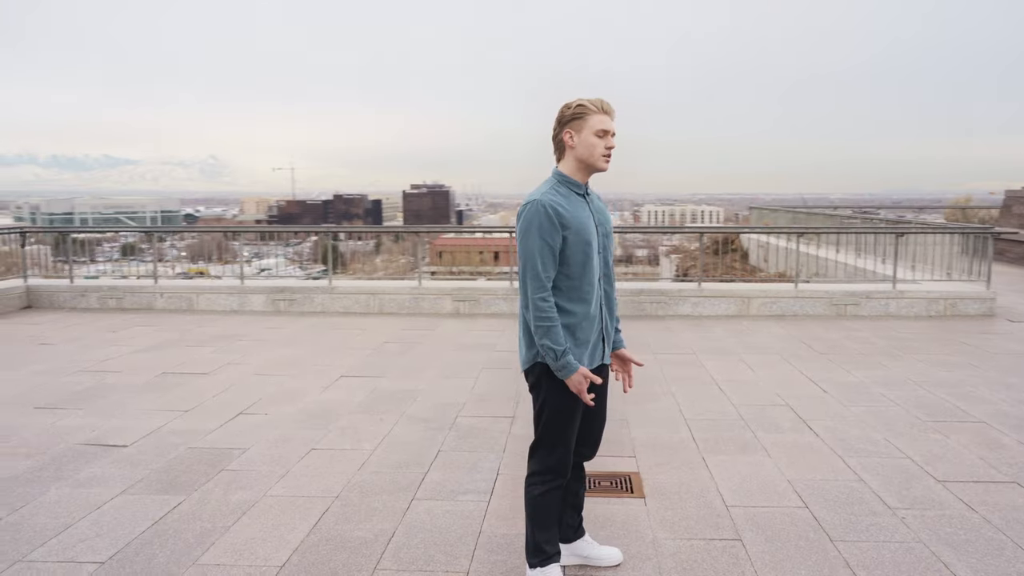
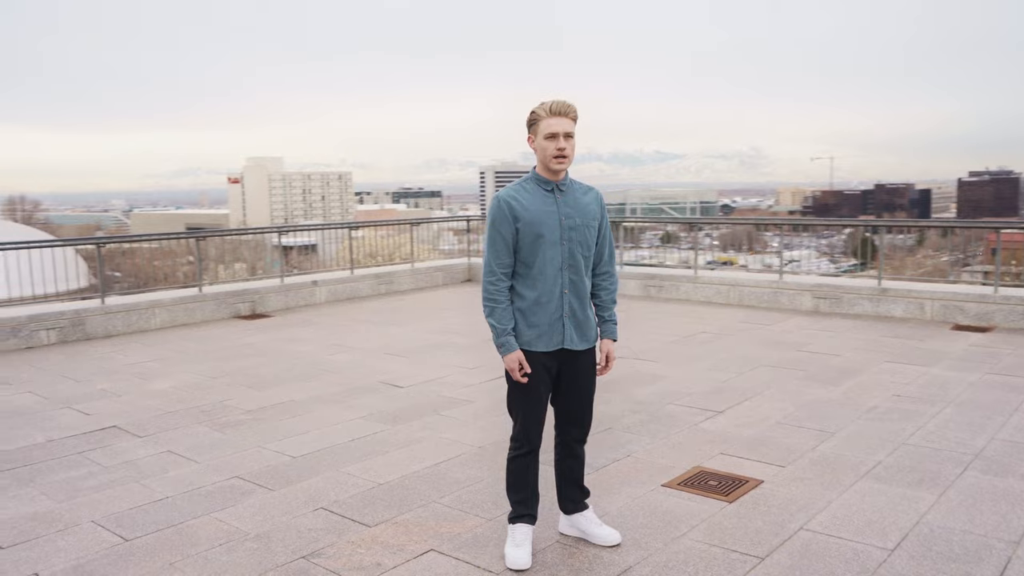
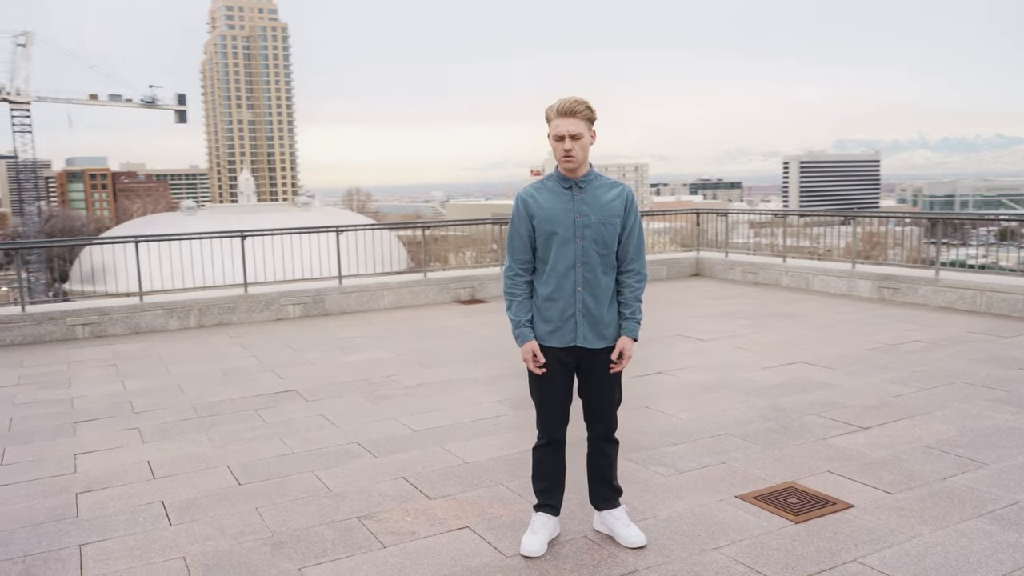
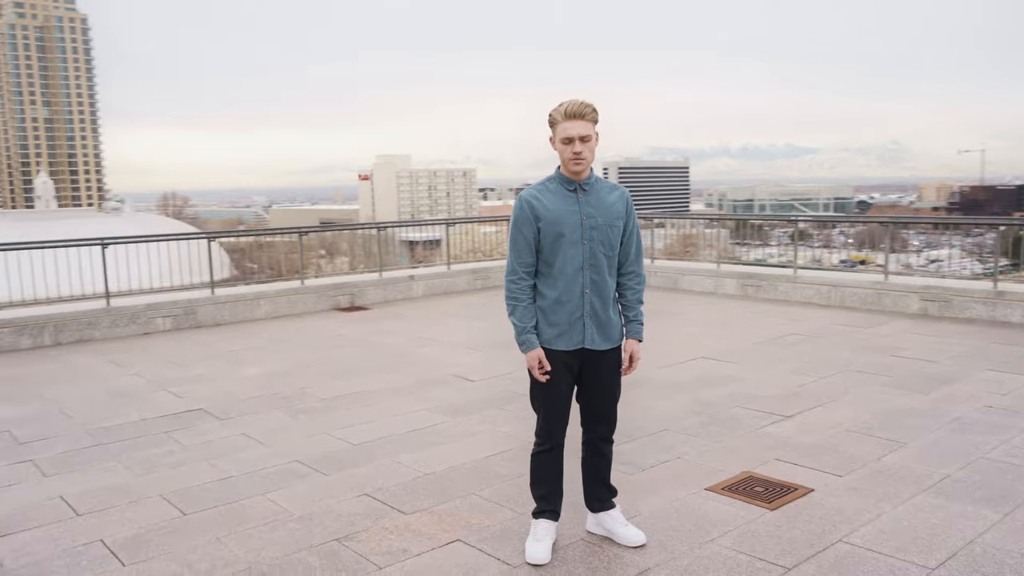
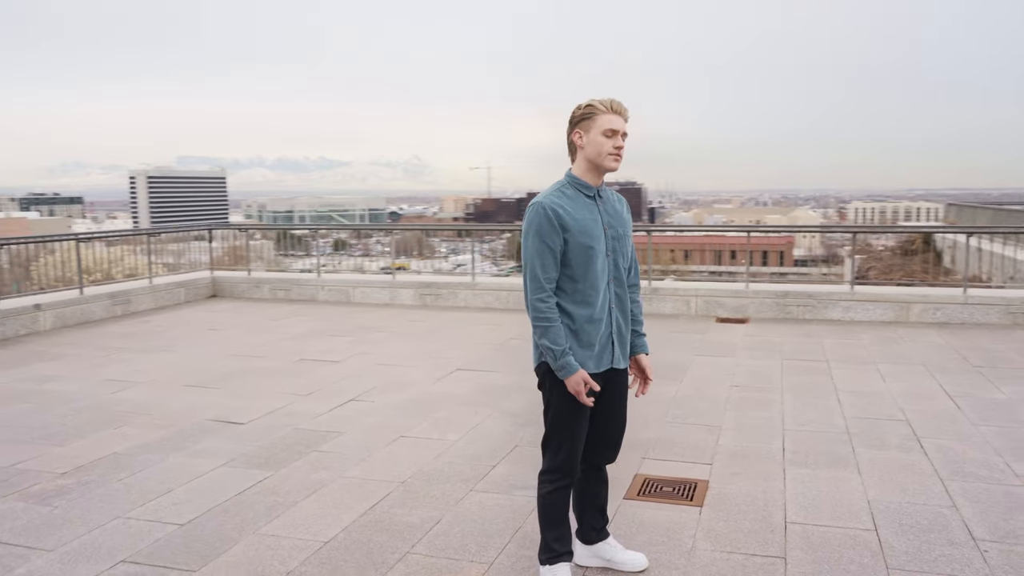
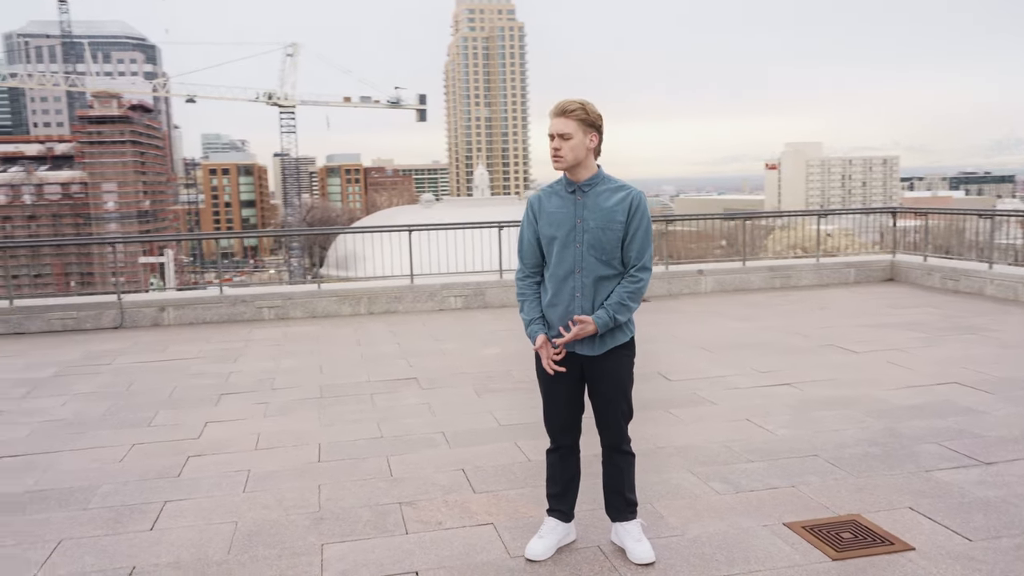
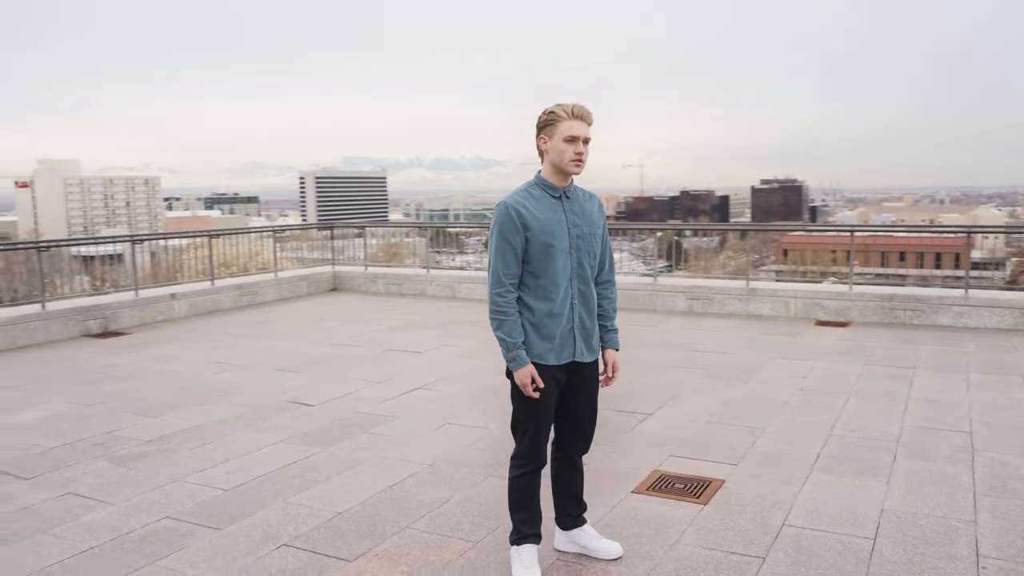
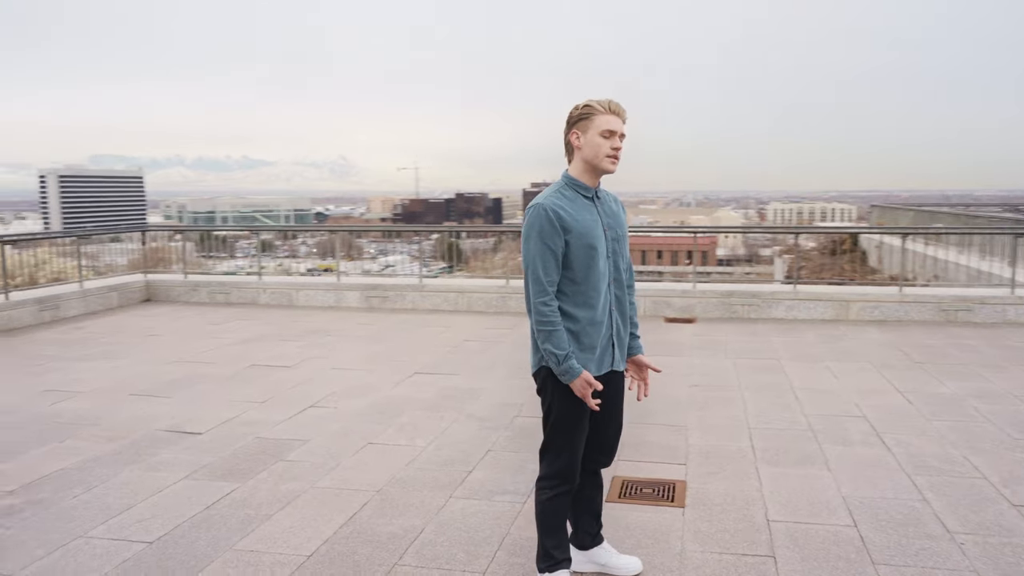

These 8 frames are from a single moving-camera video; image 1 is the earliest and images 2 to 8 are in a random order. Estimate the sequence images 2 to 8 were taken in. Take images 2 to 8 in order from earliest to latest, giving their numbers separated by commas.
8, 5, 7, 2, 4, 3, 6
